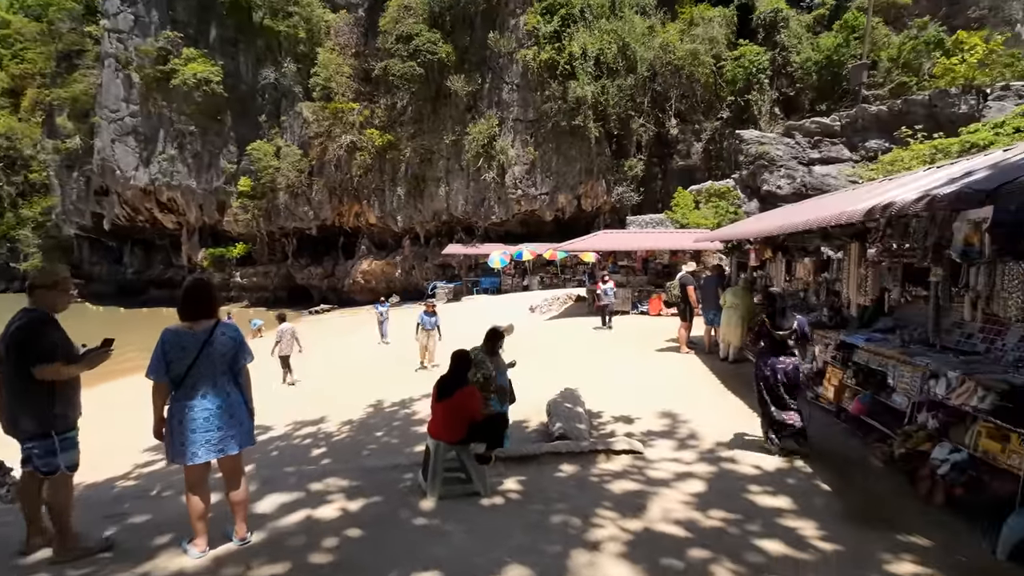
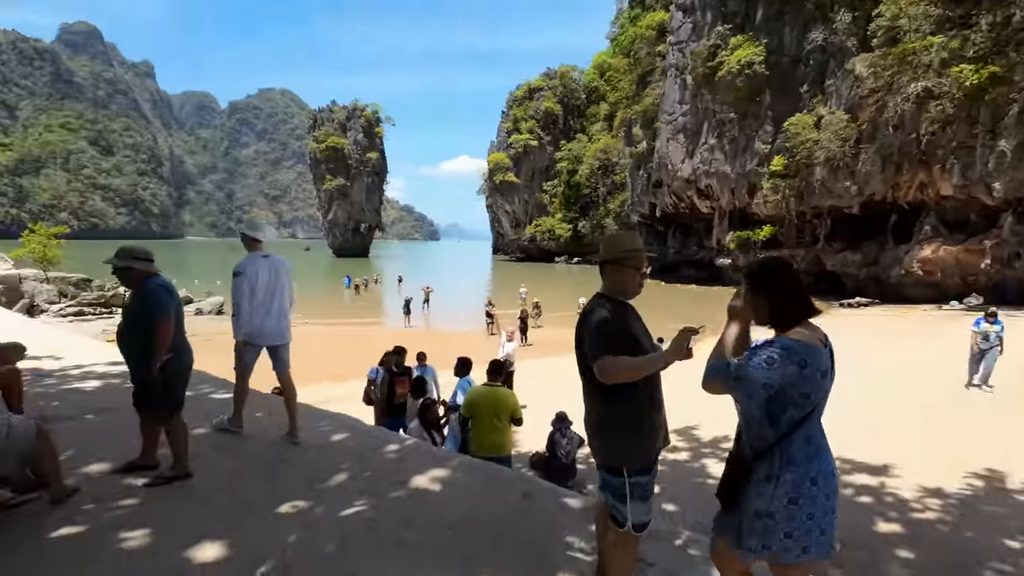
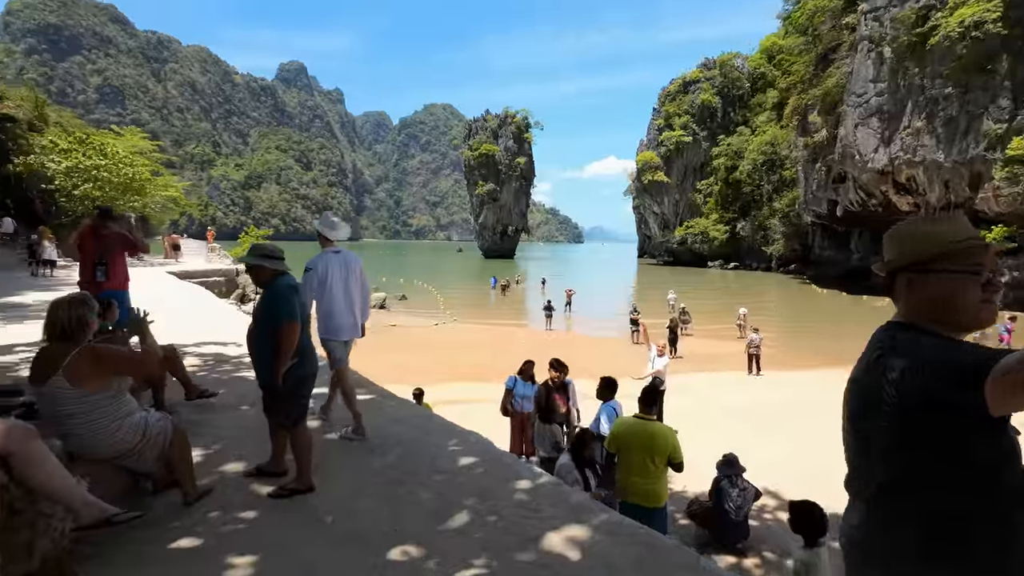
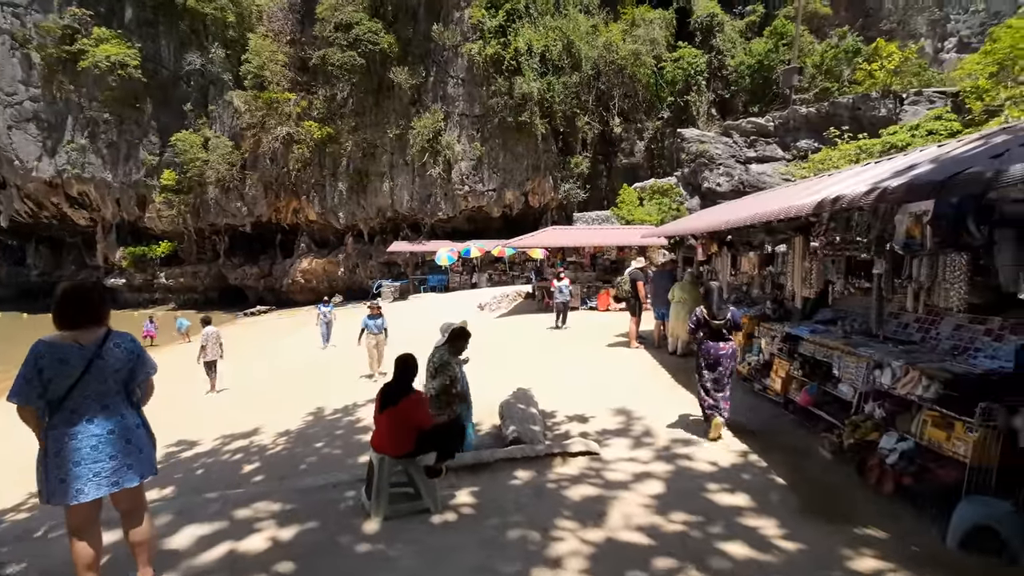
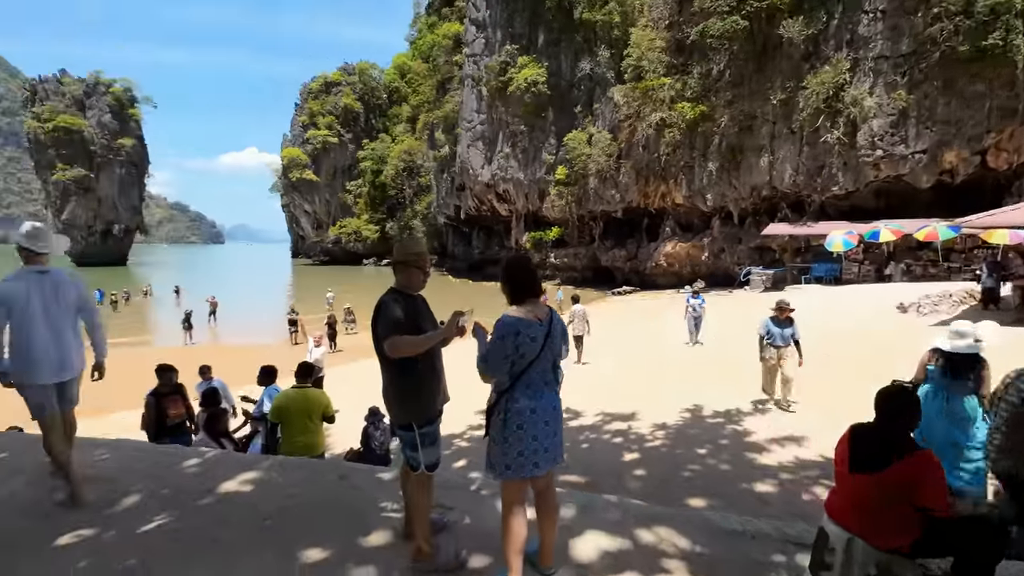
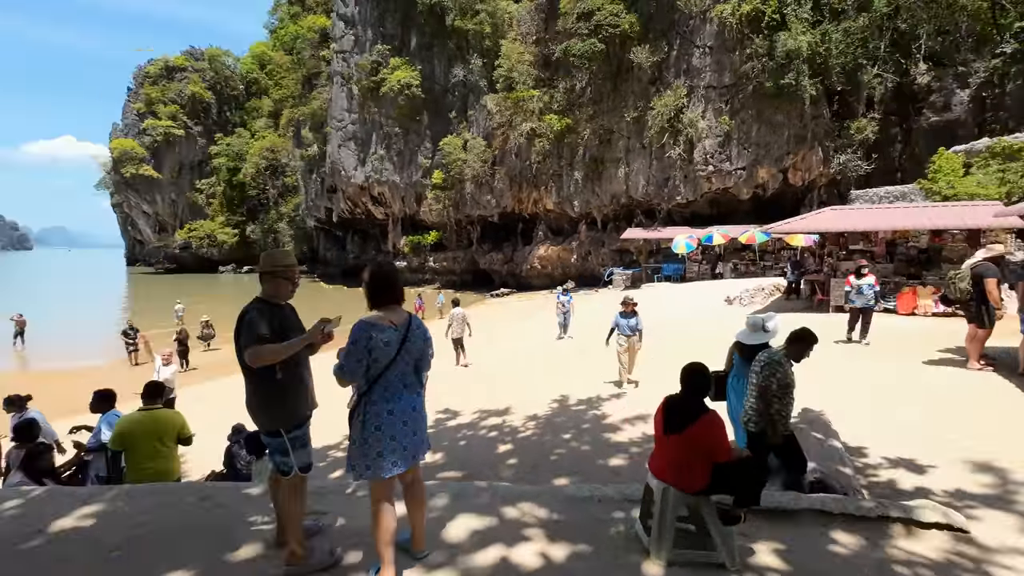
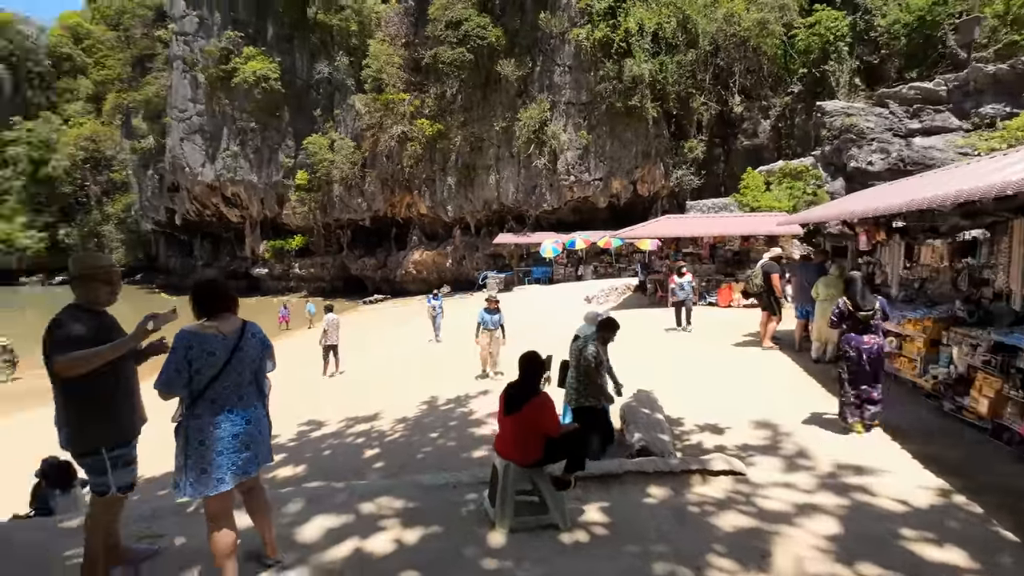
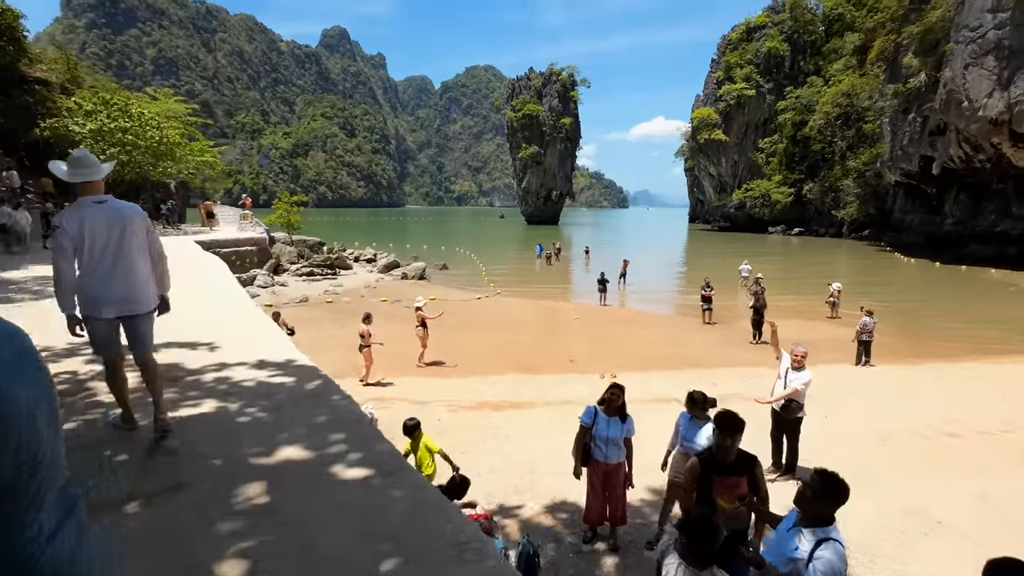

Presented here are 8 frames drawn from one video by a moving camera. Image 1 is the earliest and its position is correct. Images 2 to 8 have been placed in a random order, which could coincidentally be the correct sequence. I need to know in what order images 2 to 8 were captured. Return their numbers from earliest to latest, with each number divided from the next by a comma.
4, 7, 6, 5, 2, 3, 8
